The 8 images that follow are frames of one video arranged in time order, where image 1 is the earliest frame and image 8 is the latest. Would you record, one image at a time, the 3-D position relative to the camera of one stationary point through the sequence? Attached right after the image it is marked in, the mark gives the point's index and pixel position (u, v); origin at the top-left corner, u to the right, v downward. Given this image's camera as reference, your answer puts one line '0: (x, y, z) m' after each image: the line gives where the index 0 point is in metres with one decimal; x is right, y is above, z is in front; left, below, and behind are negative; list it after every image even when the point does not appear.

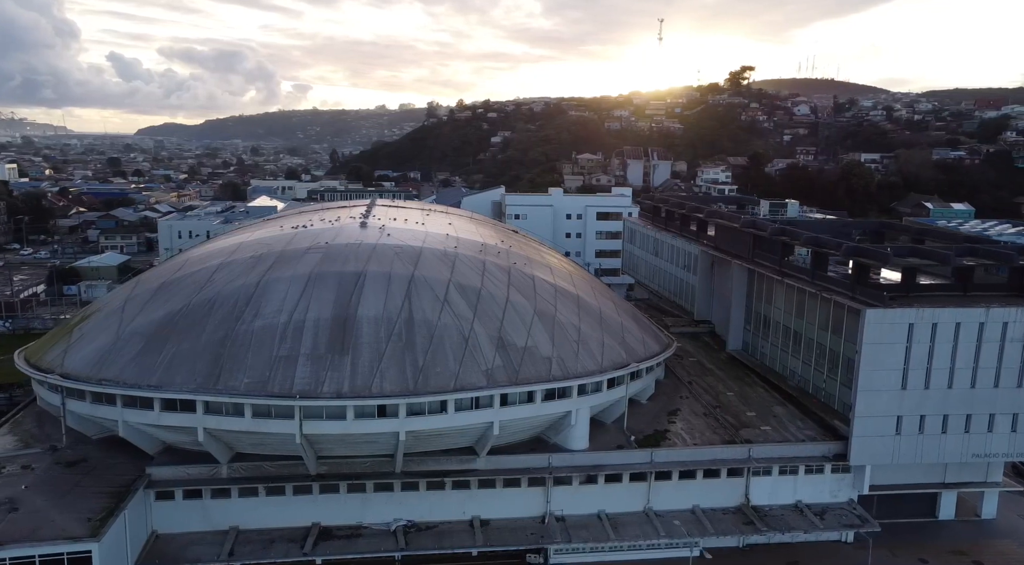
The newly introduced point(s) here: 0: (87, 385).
0: (-11.1, -2.7, +19.2) m
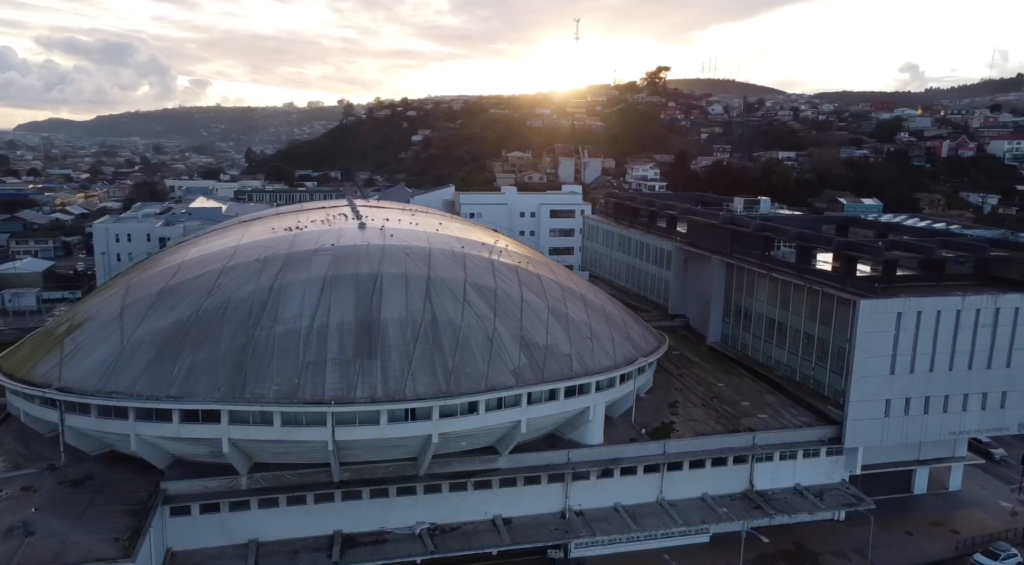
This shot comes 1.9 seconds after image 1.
0: (-10.3, -2.9, +18.1) m
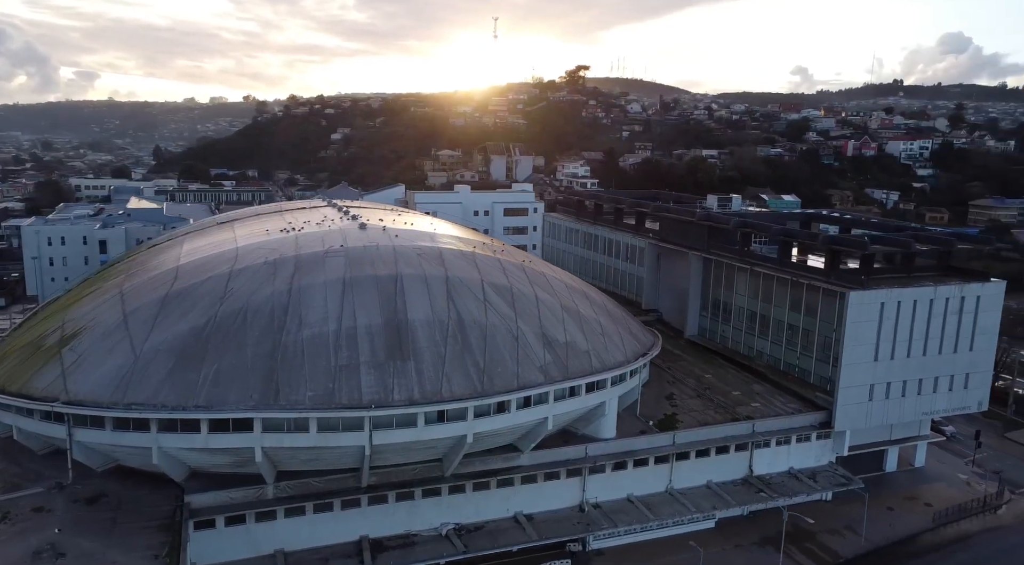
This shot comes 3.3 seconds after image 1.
0: (-9.3, -3.0, +17.2) m
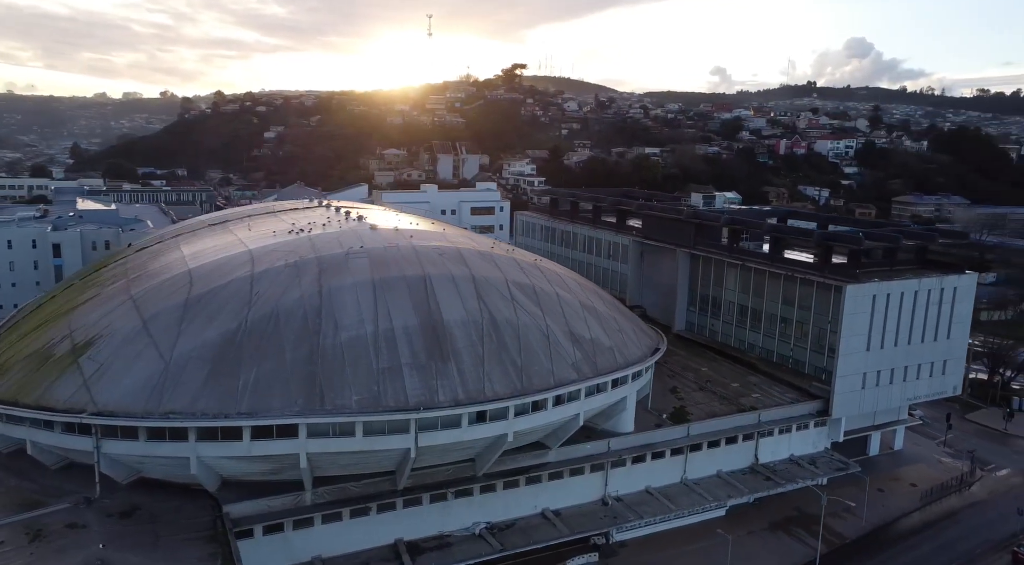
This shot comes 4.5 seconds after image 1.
0: (-8.2, -3.2, +16.6) m
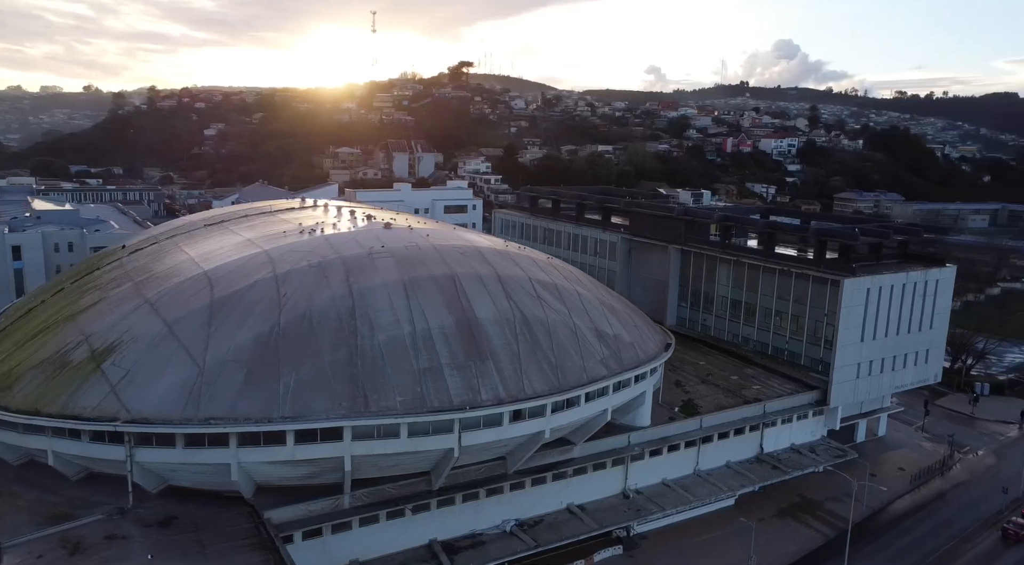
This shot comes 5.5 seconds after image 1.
0: (-7.1, -3.2, +16.2) m
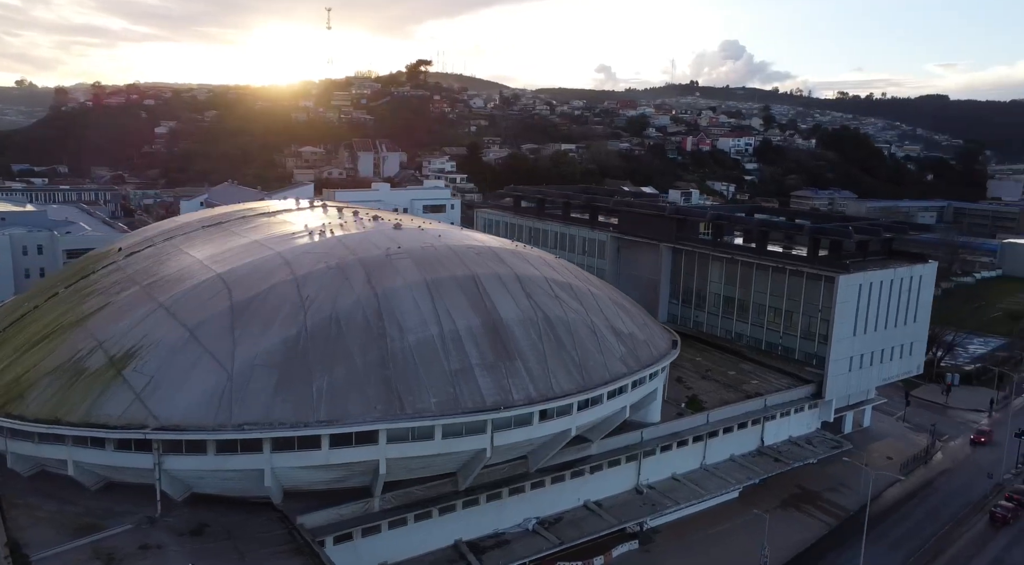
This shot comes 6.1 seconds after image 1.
0: (-6.2, -3.3, +15.9) m
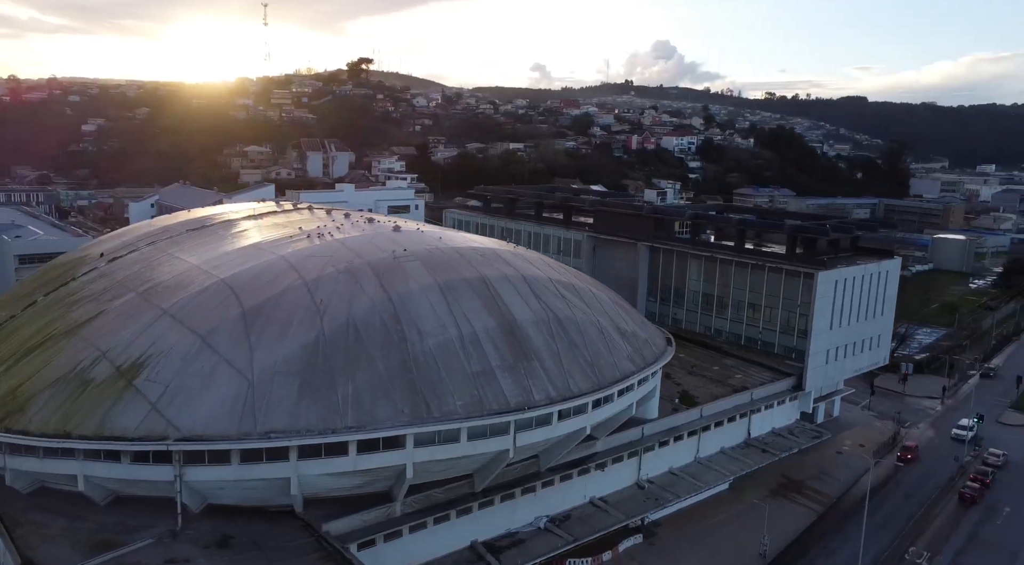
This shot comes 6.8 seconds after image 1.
0: (-5.6, -3.4, +15.6) m
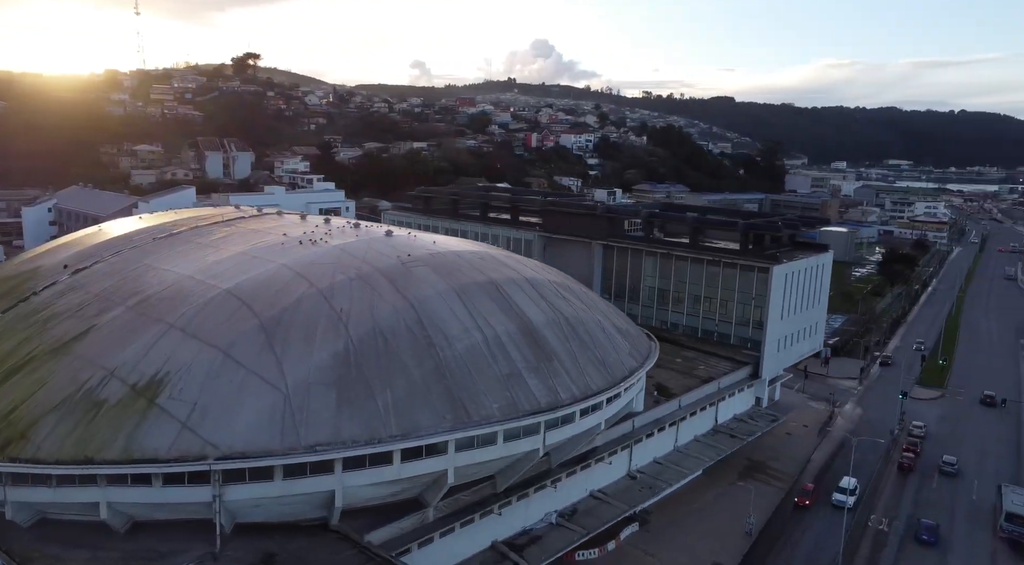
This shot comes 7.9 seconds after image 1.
0: (-4.5, -3.7, +15.3) m
